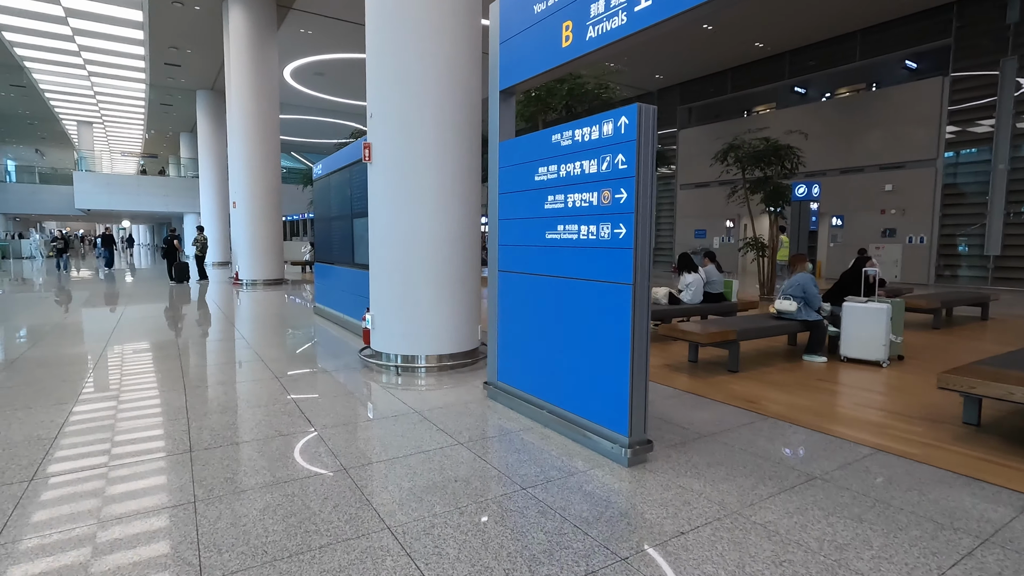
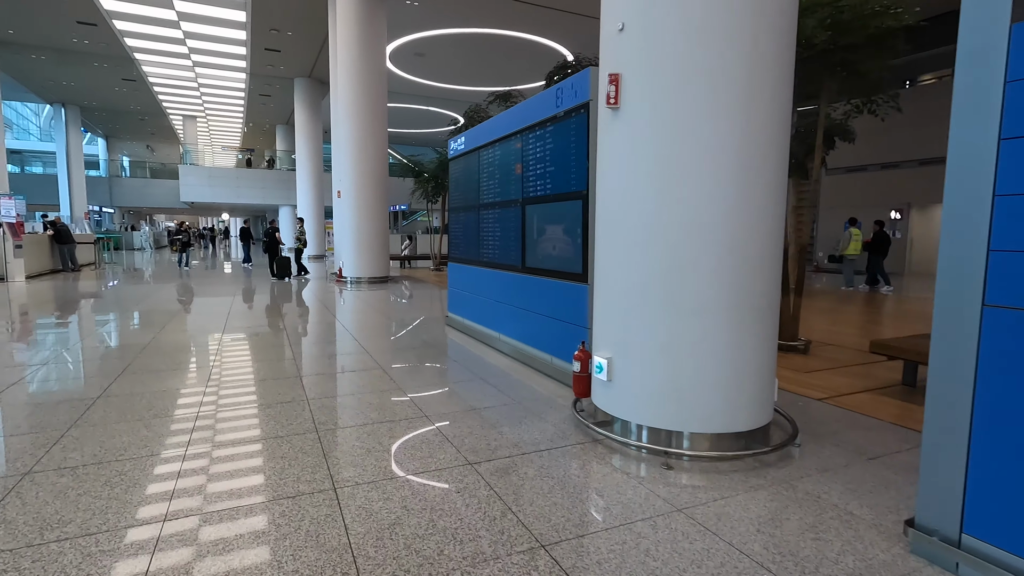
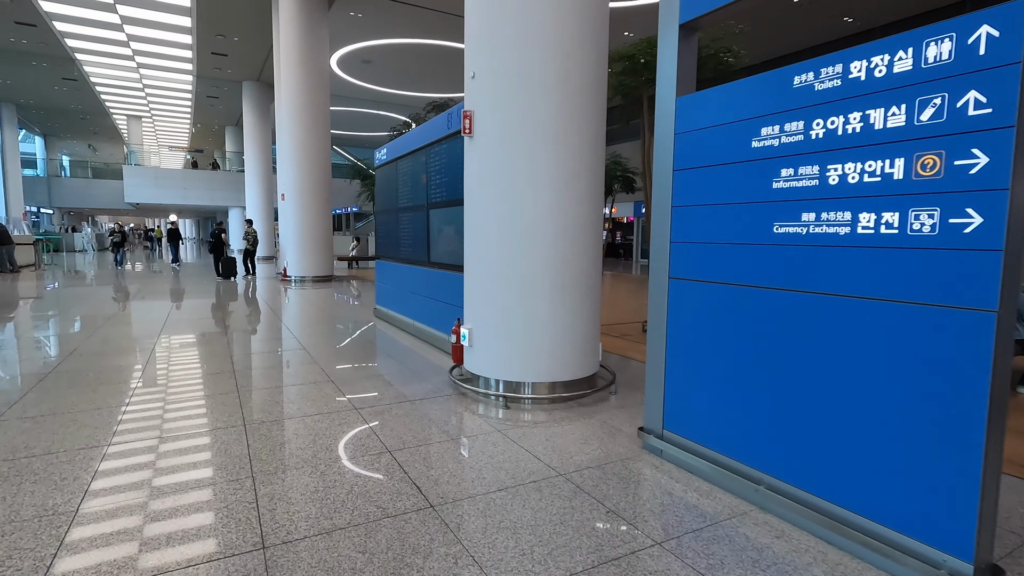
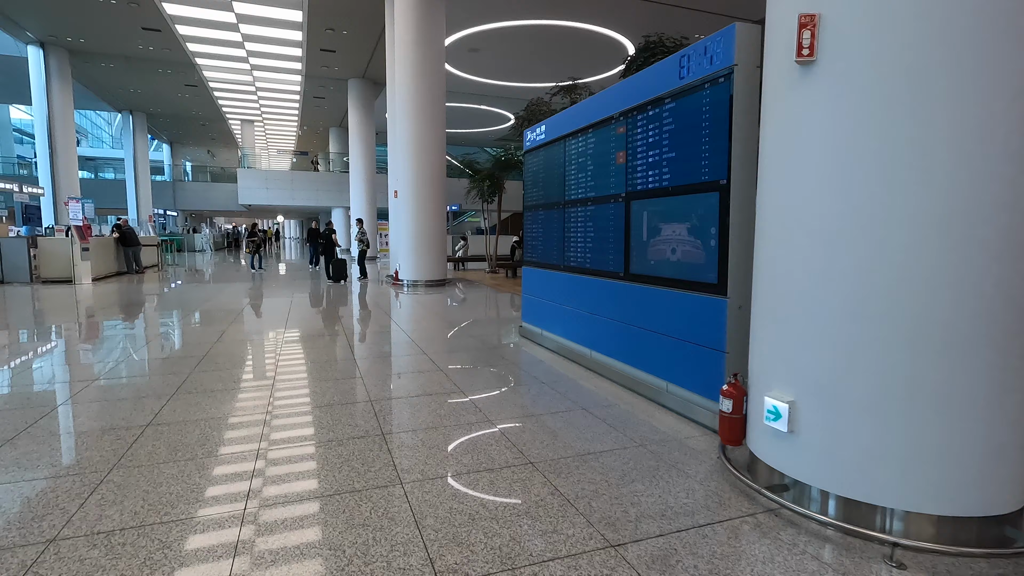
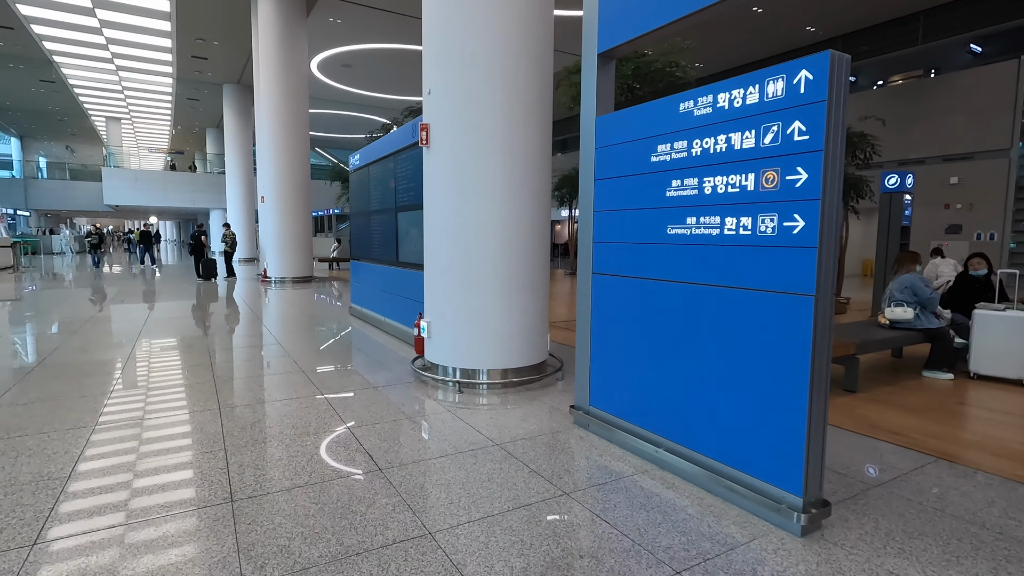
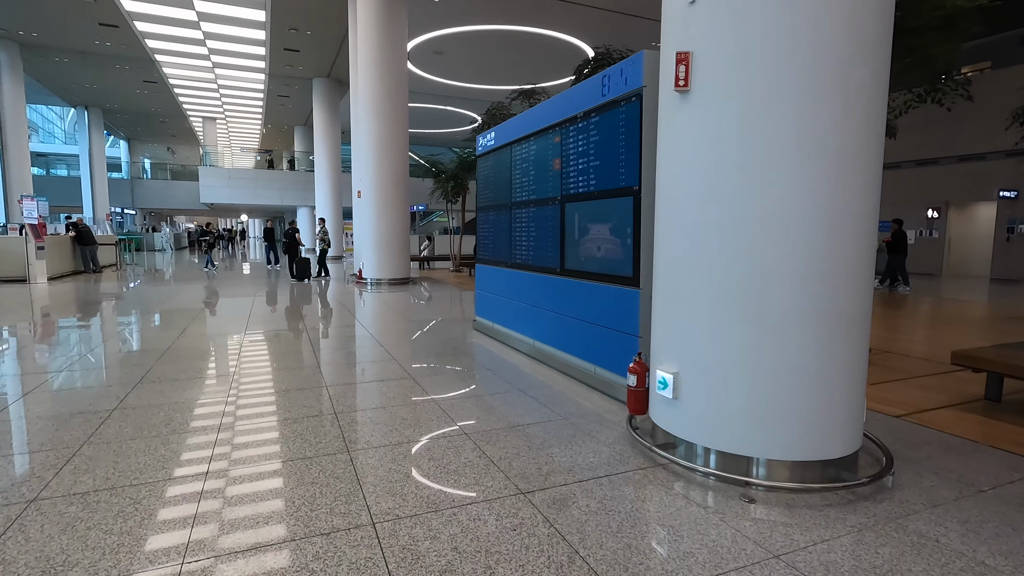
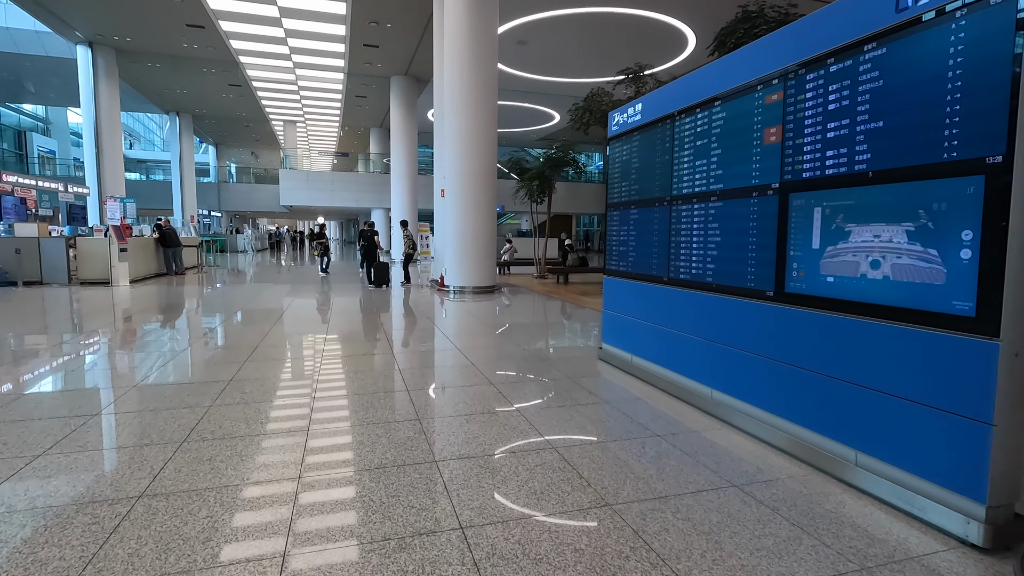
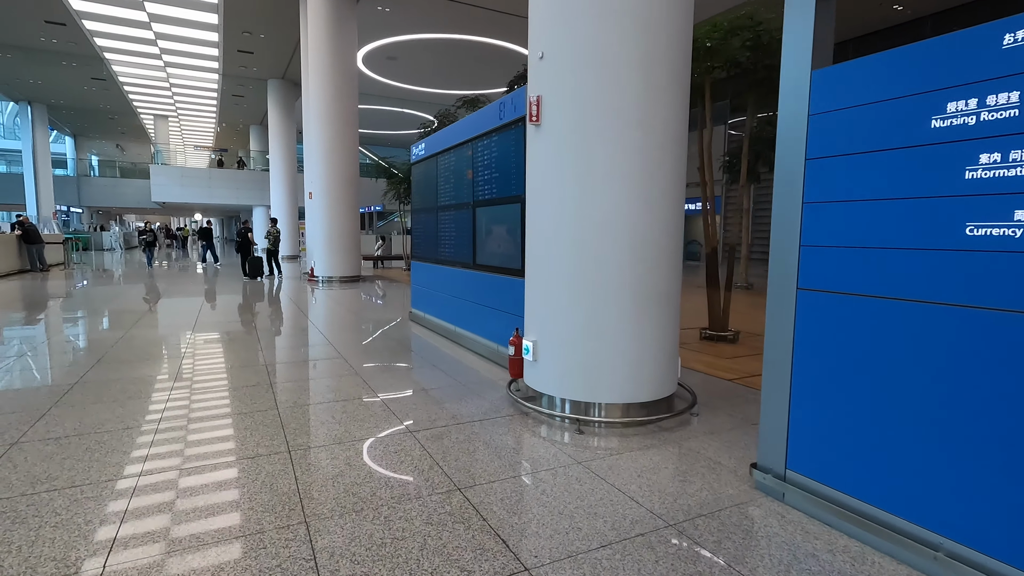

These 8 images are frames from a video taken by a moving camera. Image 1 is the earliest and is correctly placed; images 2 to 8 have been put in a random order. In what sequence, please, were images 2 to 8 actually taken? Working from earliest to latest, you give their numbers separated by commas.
5, 3, 8, 2, 6, 4, 7
